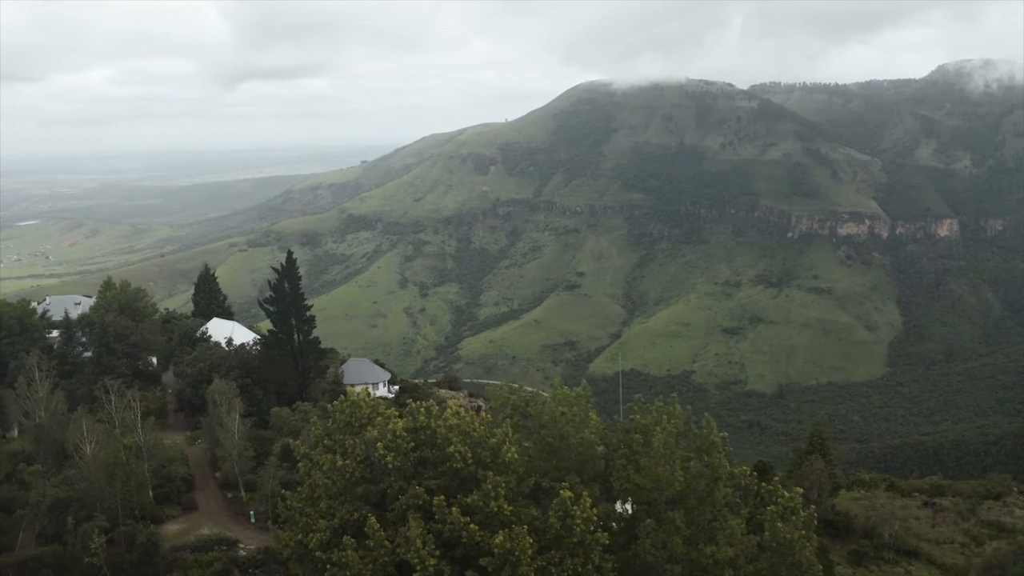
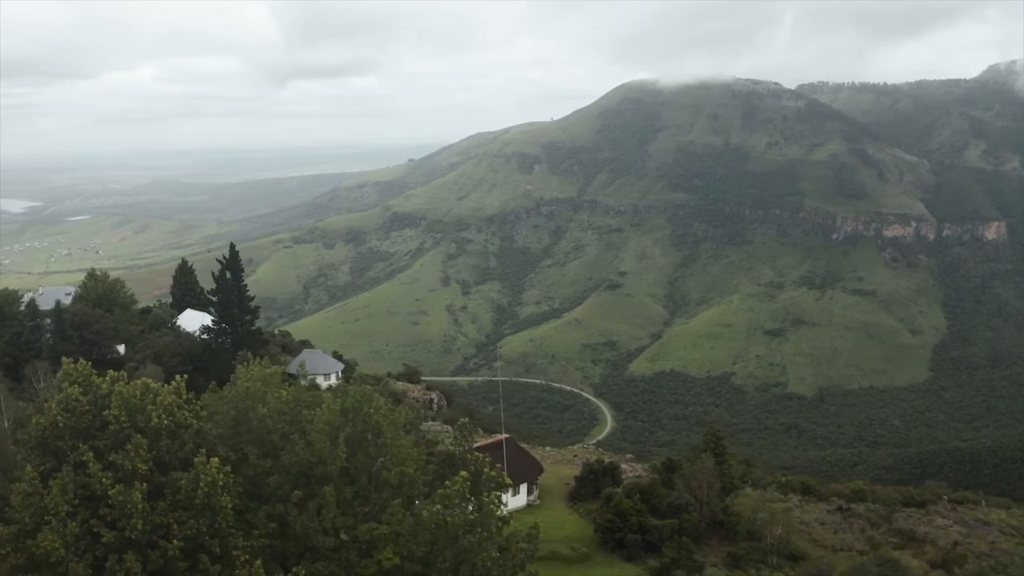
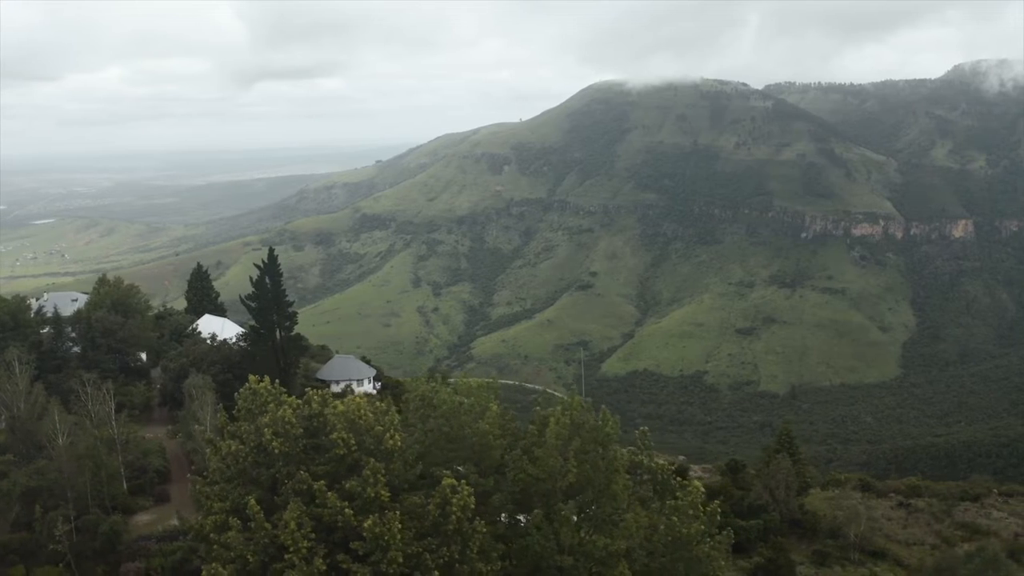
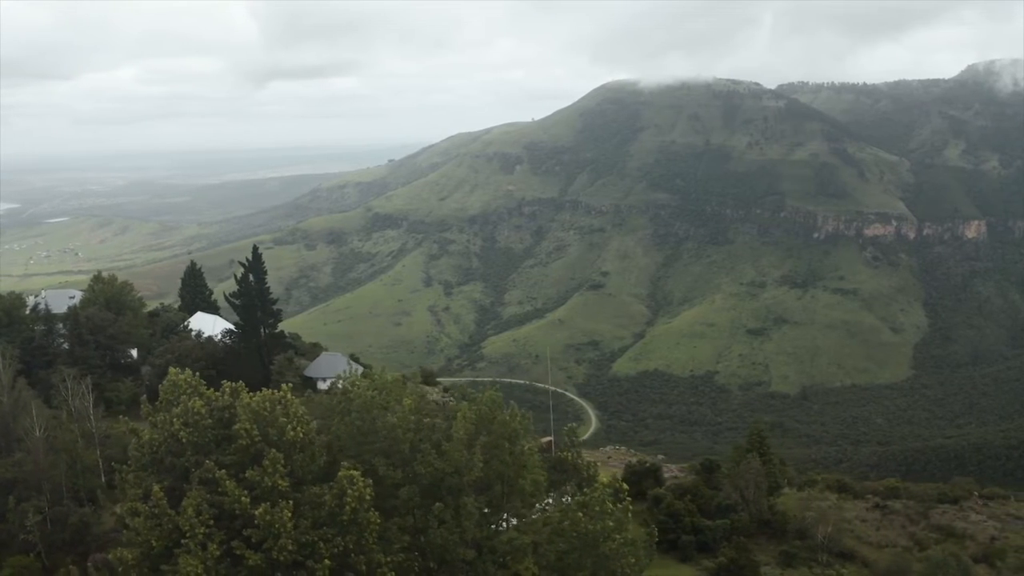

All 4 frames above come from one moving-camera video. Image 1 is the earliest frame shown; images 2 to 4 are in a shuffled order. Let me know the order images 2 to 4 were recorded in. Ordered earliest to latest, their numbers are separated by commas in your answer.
3, 4, 2
